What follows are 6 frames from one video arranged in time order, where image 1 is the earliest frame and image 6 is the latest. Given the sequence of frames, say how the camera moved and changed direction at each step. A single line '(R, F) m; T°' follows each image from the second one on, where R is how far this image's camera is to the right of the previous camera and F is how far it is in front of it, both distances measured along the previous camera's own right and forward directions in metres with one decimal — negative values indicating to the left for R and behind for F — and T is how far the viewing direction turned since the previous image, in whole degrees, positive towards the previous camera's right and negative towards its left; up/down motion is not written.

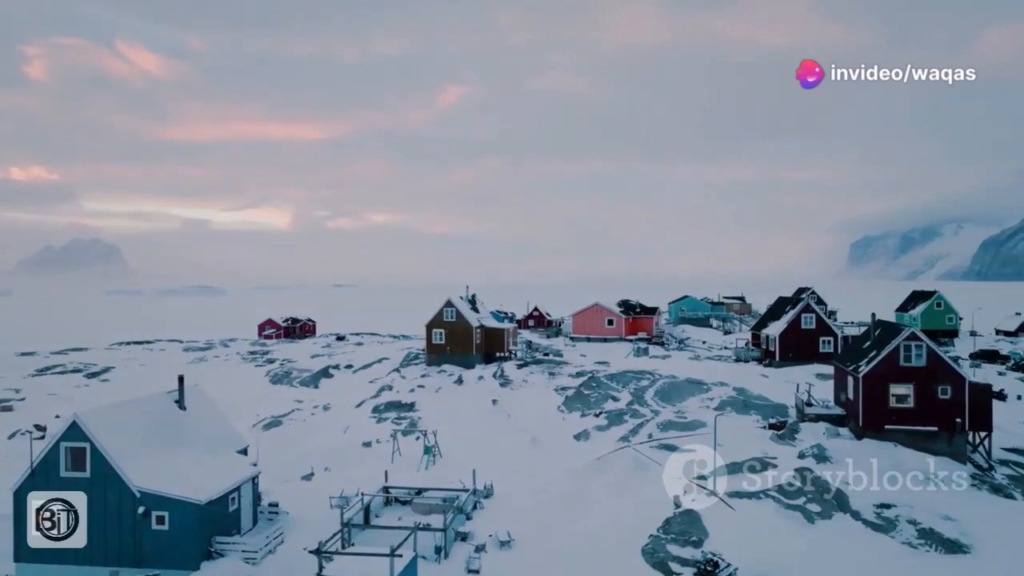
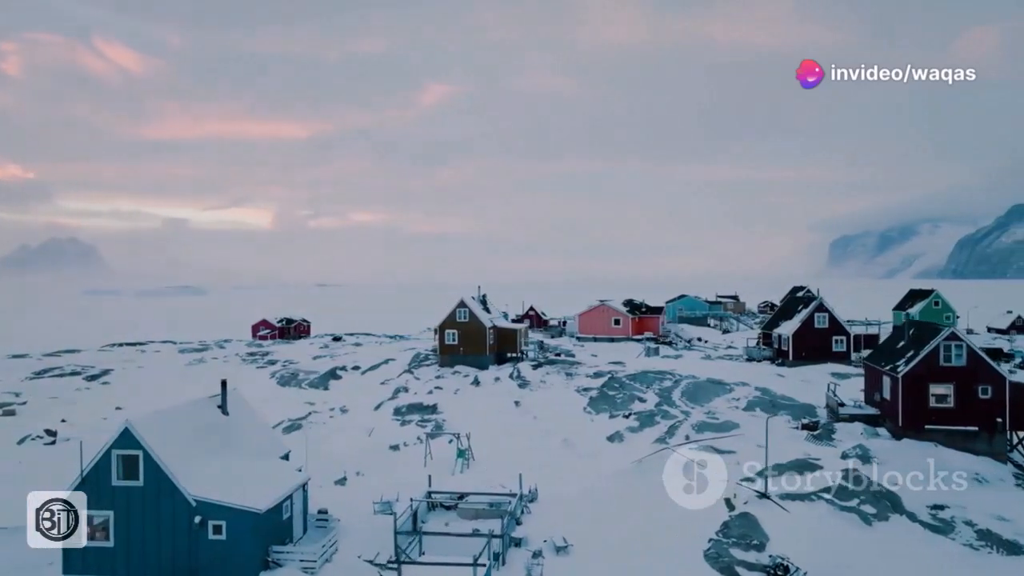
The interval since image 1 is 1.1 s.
(-1.9, +0.3) m; +1°
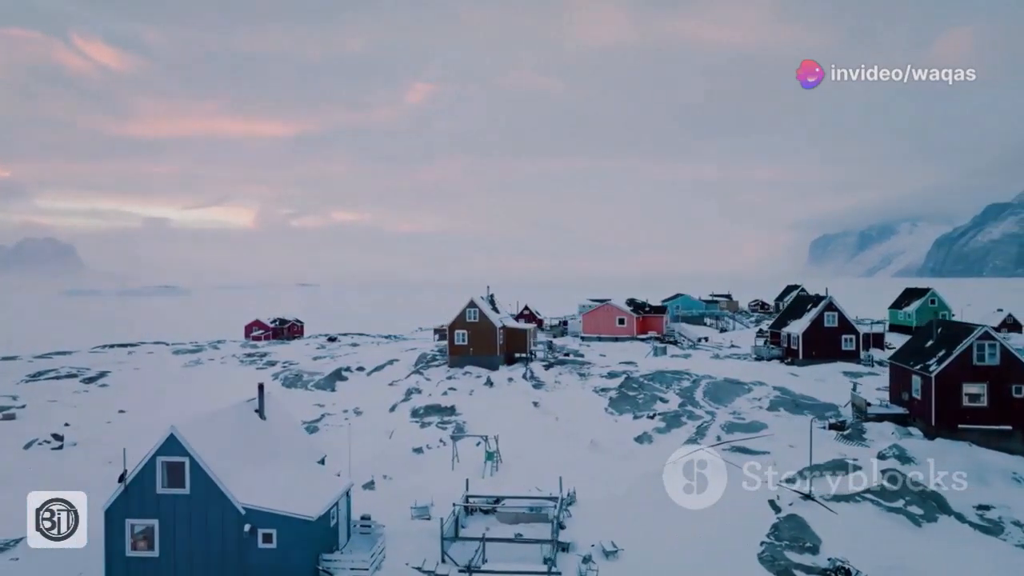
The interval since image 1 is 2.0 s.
(-1.7, +0.3) m; +1°
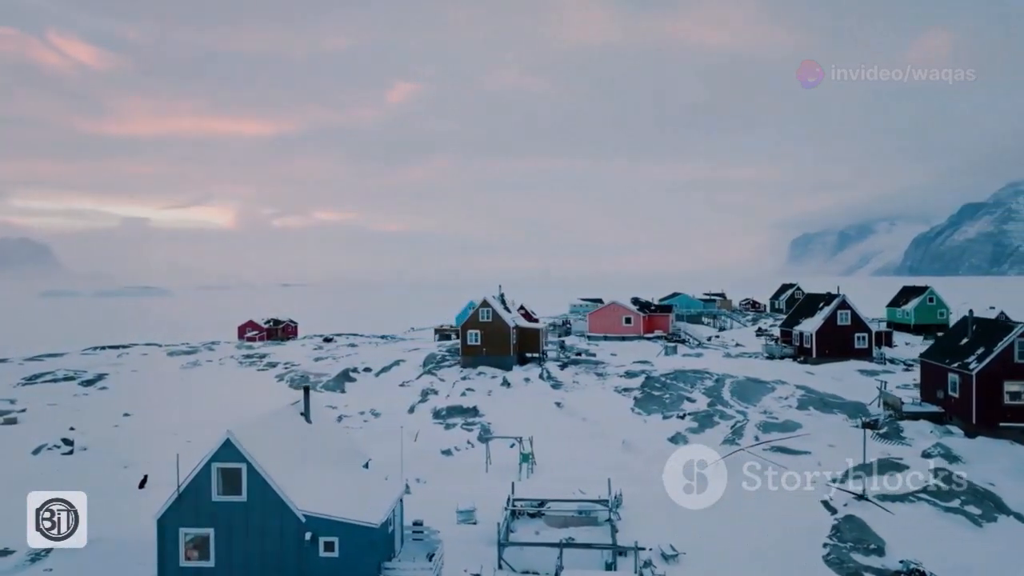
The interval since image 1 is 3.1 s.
(-1.9, +0.5) m; +1°
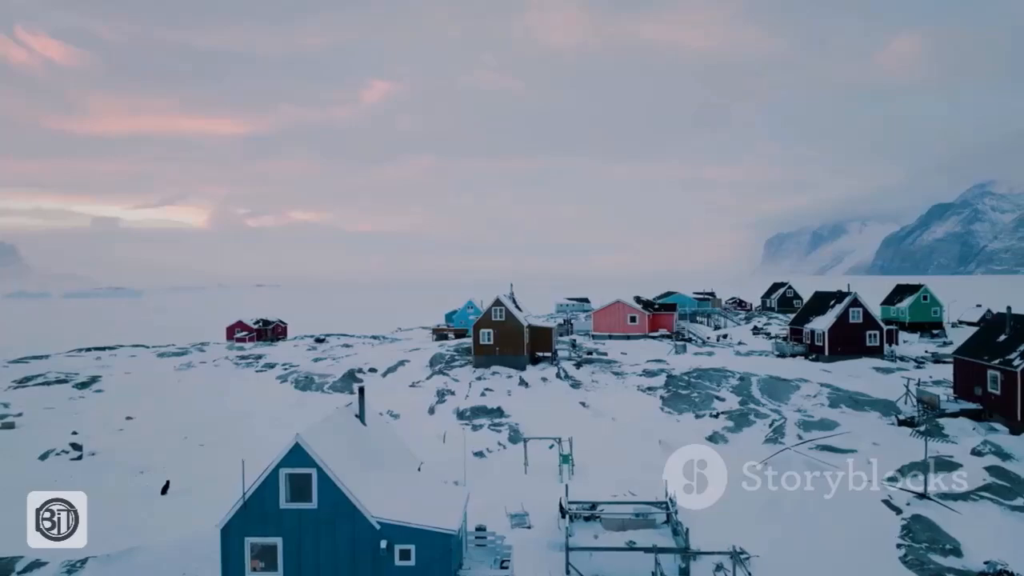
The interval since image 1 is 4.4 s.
(-2.2, +0.6) m; +2°
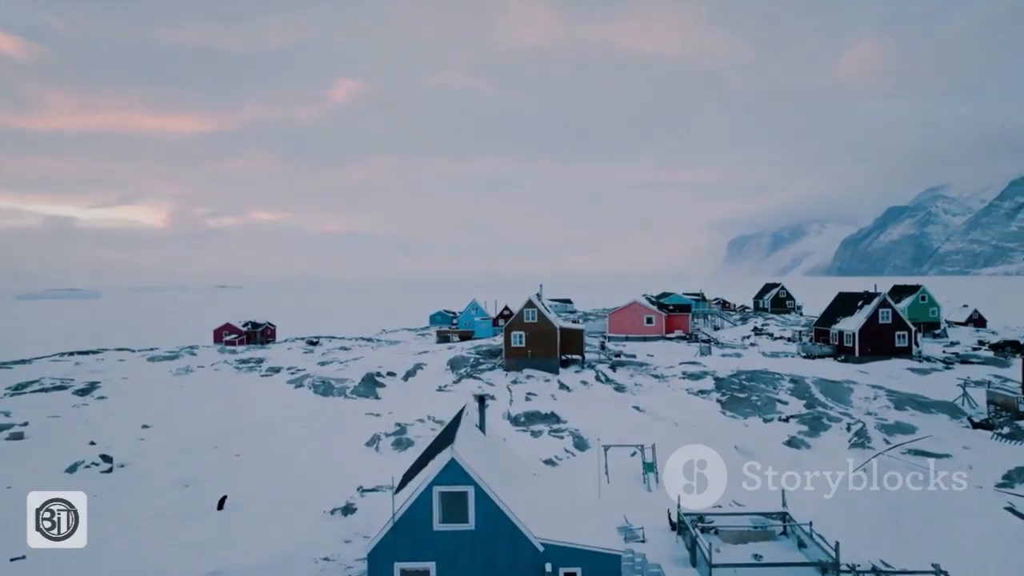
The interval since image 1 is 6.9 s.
(-4.0, +1.1) m; +2°
